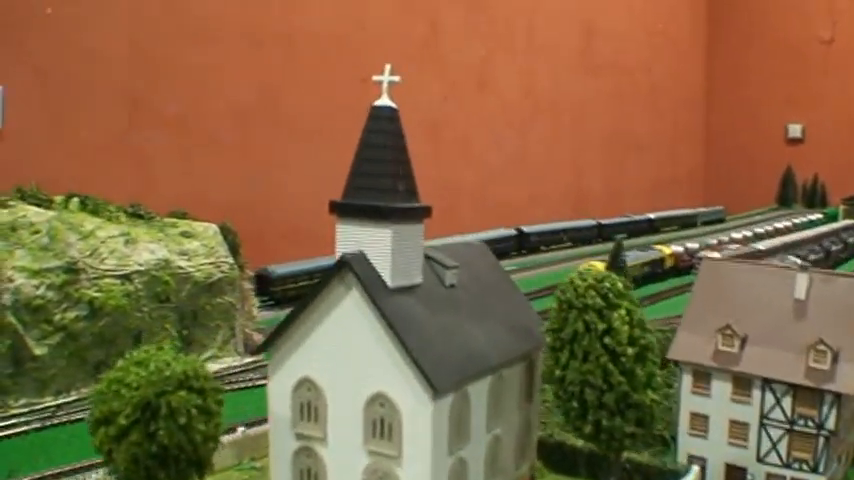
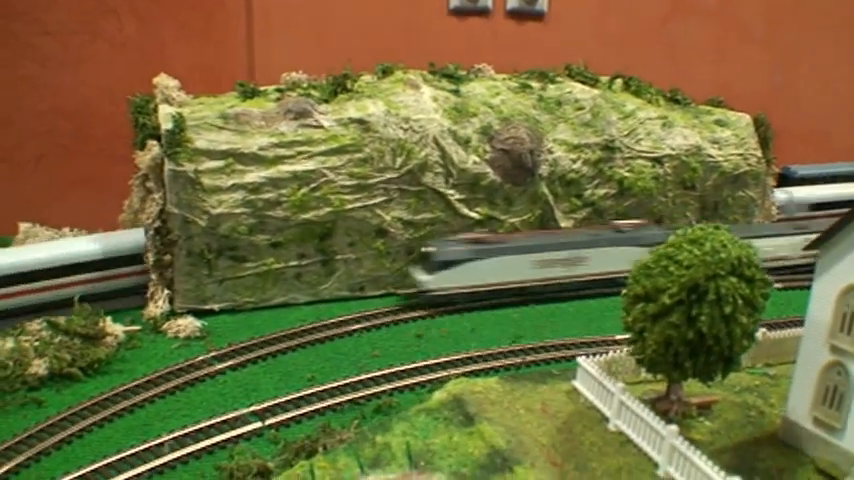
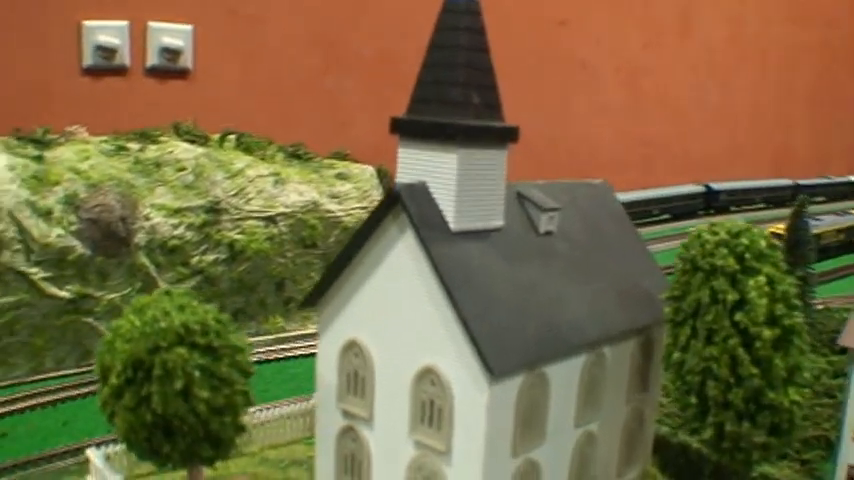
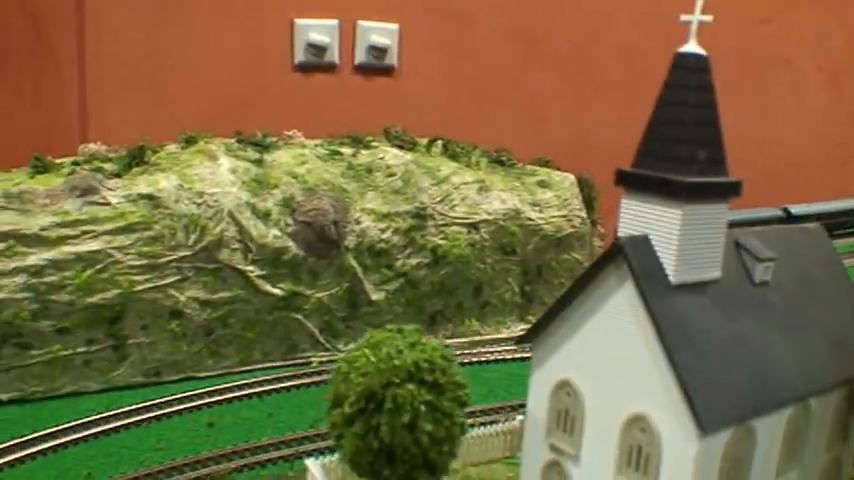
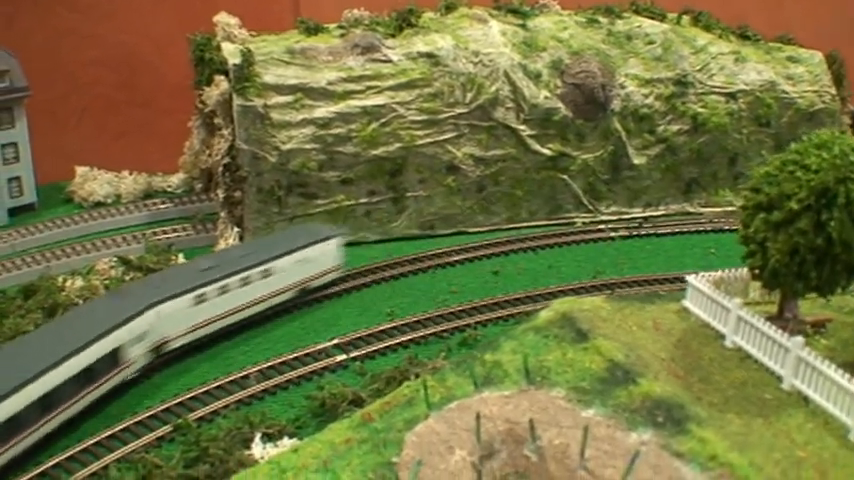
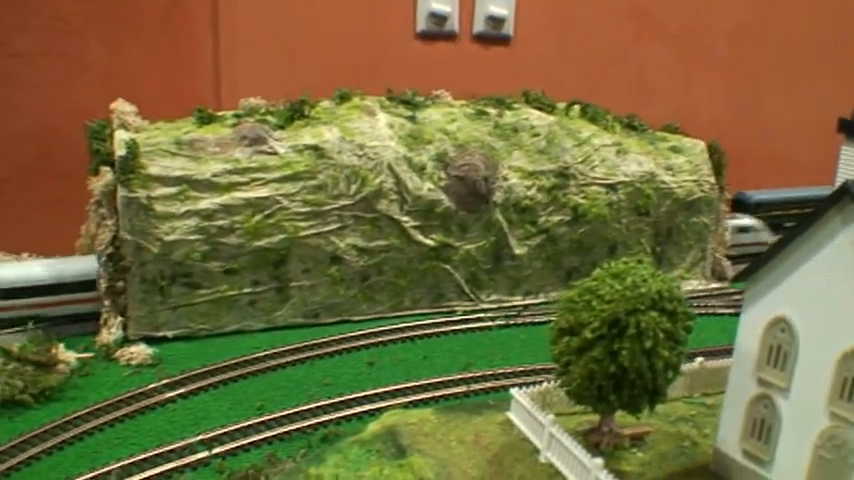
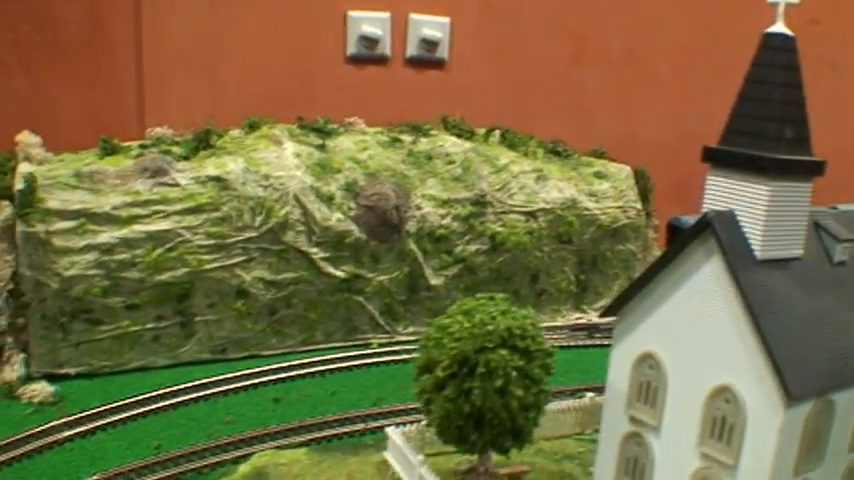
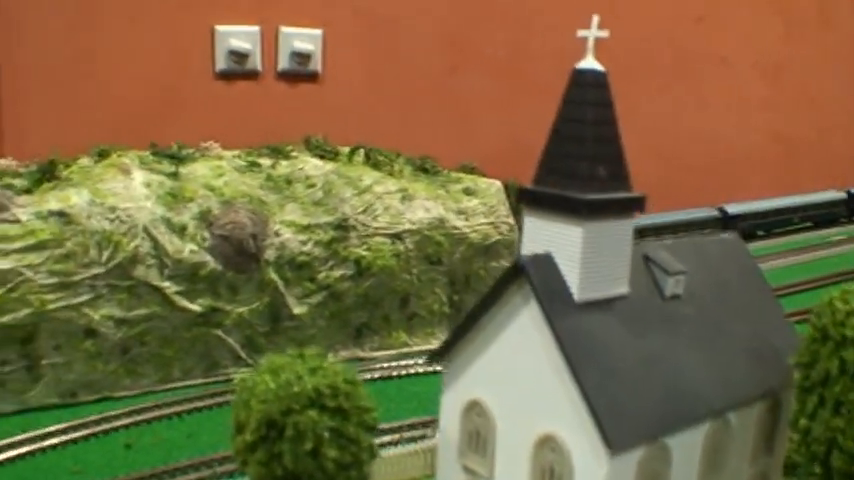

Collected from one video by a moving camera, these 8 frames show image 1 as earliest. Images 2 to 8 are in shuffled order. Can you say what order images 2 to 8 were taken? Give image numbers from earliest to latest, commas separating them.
3, 8, 4, 7, 6, 2, 5
